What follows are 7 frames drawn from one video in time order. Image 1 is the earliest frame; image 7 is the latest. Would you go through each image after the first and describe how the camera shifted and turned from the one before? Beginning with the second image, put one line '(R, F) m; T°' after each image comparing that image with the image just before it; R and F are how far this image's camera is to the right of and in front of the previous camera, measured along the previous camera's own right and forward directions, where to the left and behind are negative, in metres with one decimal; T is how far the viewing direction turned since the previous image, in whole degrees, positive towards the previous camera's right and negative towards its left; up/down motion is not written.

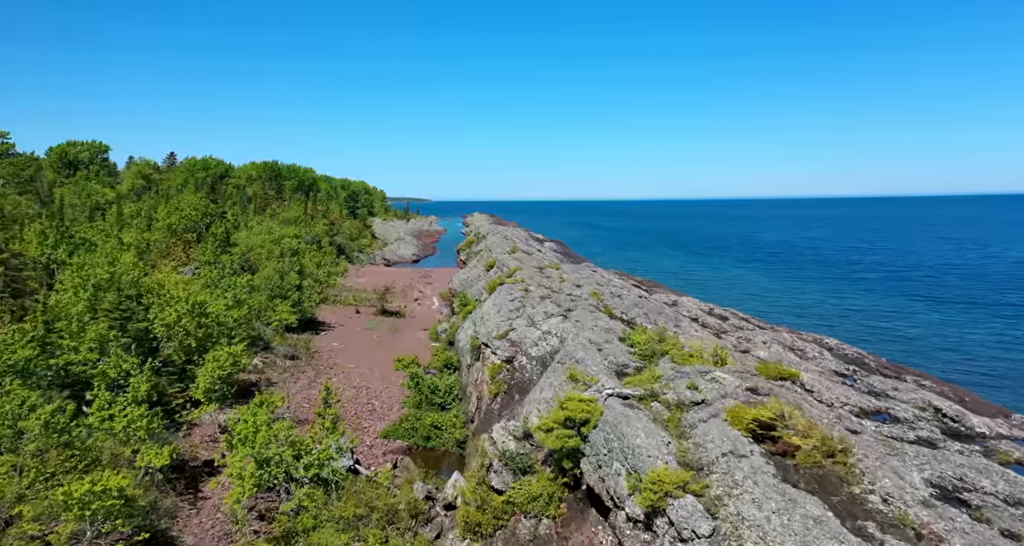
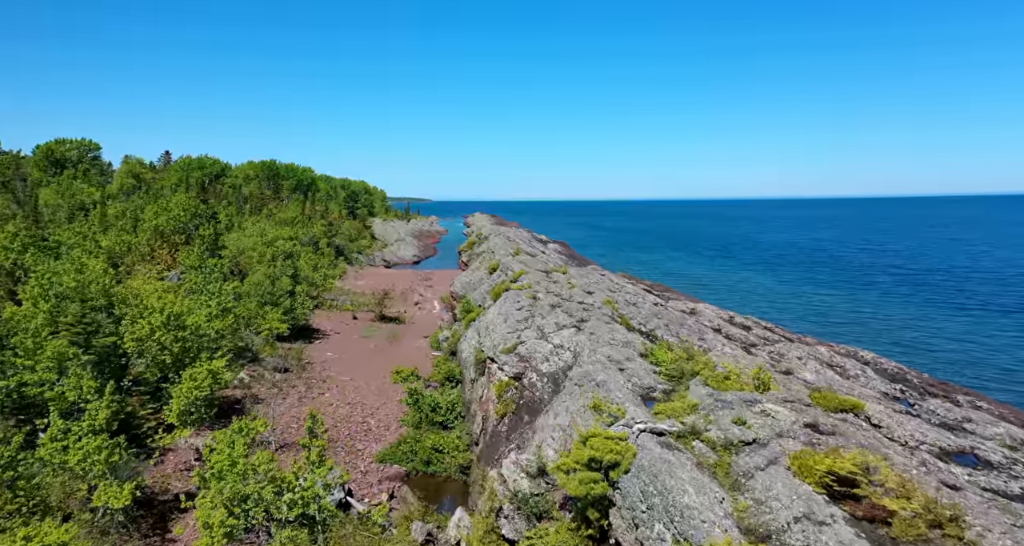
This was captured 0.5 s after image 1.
(-0.3, +2.6) m; 0°
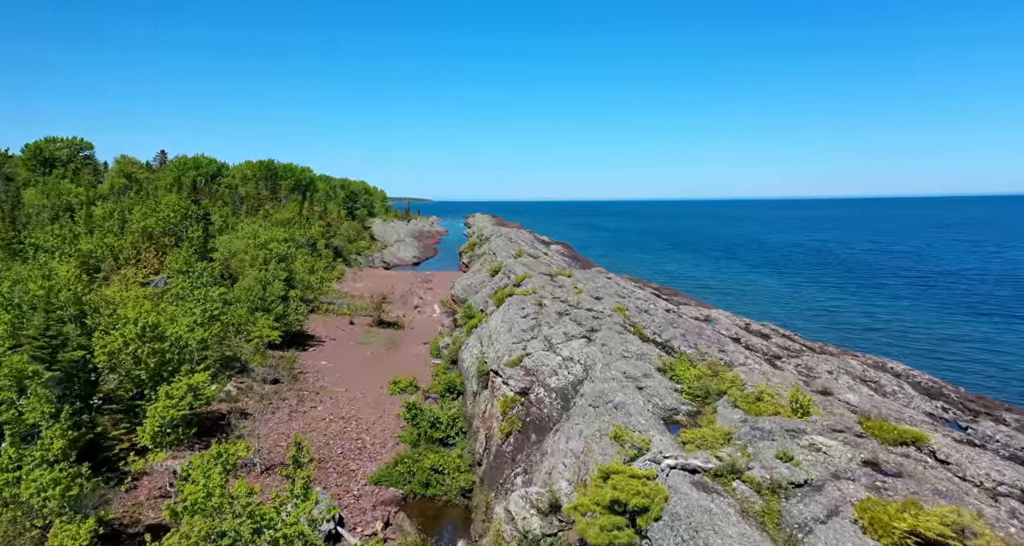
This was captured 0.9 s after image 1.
(-0.2, +2.0) m; 0°
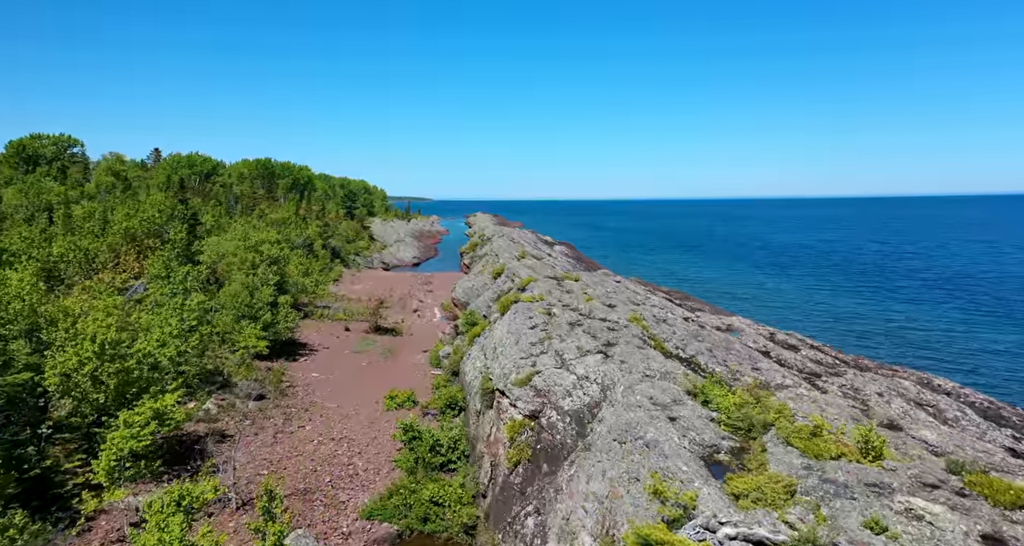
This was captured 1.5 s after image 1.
(-0.3, +2.7) m; 0°
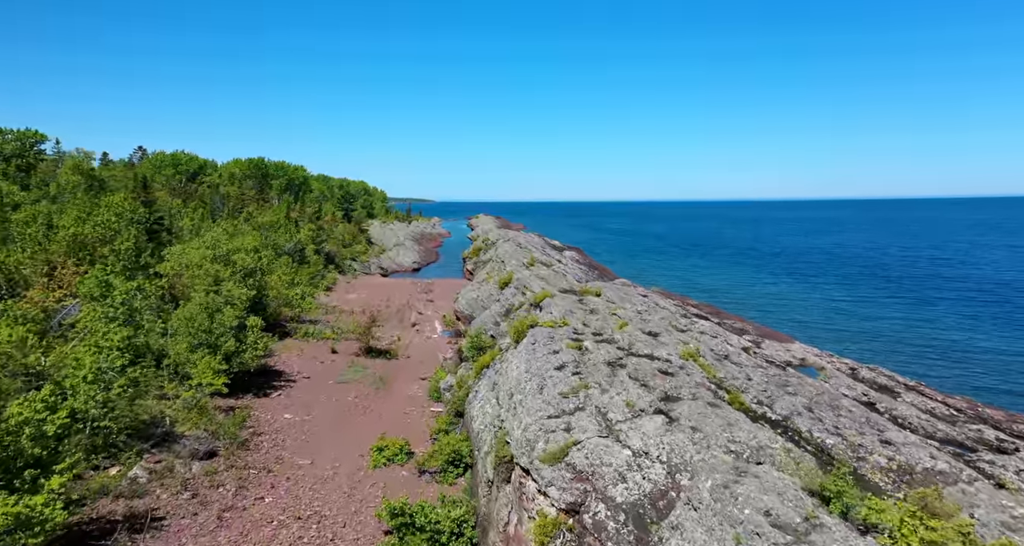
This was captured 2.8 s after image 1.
(-0.7, +6.5) m; 0°
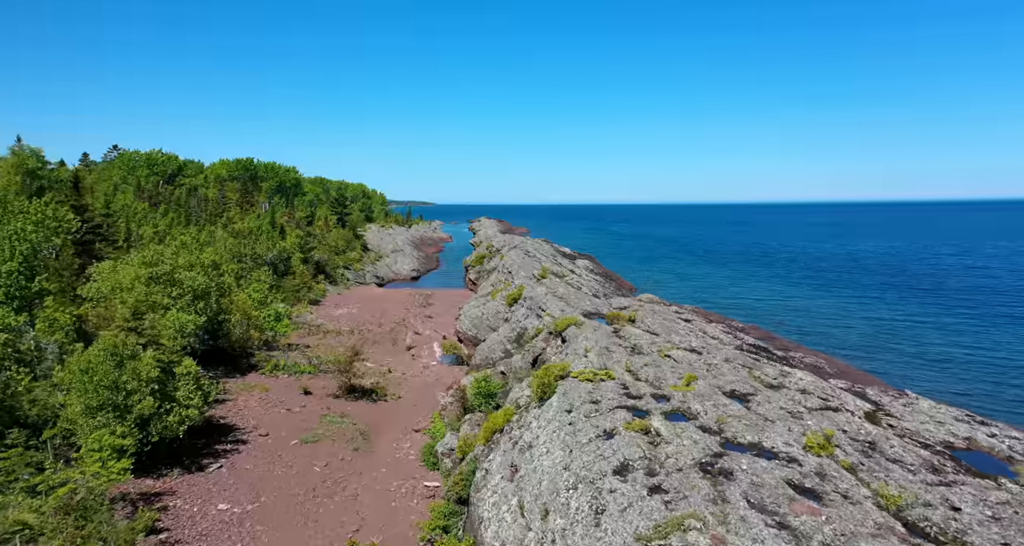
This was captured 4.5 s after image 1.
(-0.8, +8.3) m; 0°
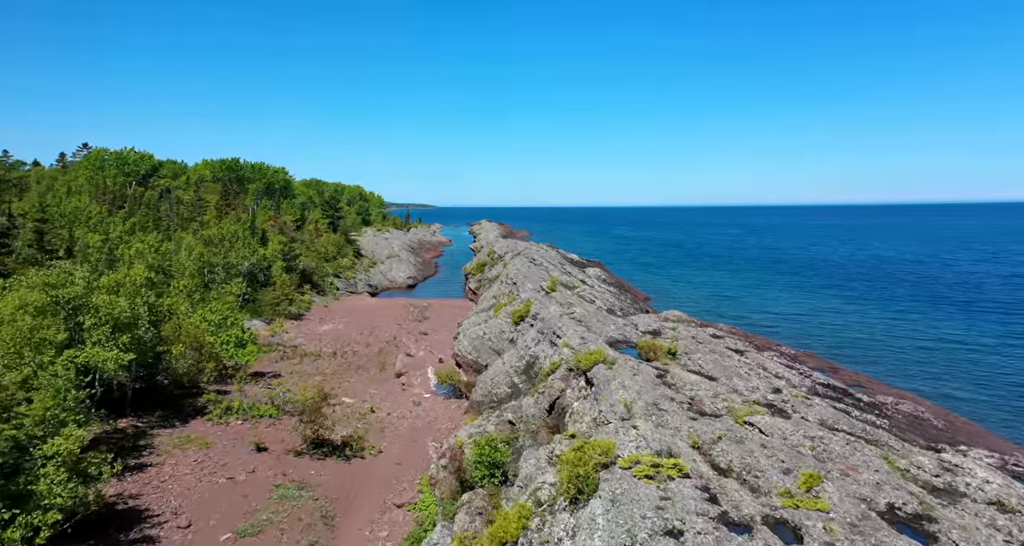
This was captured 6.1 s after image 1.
(-0.5, +7.5) m; 0°
